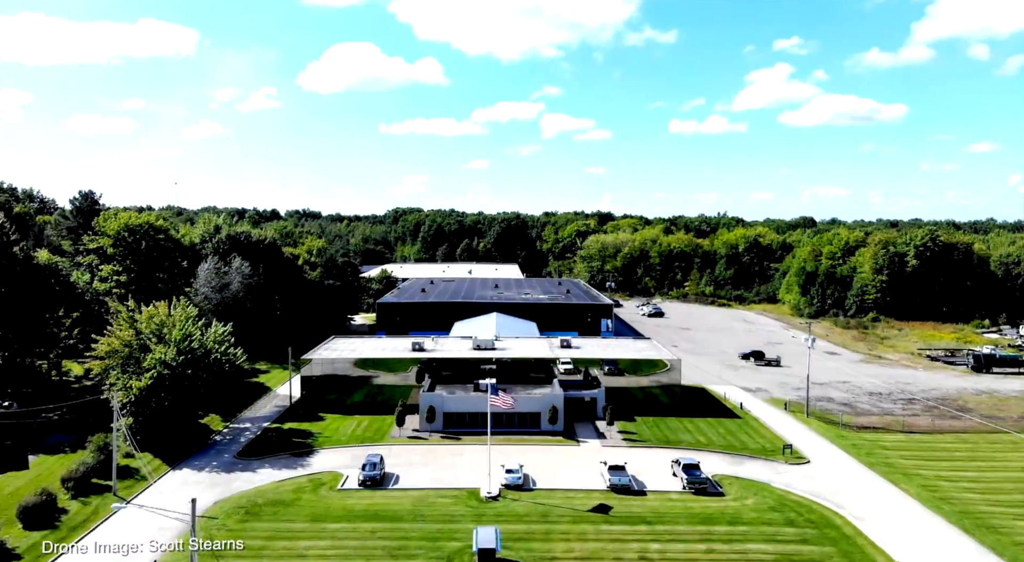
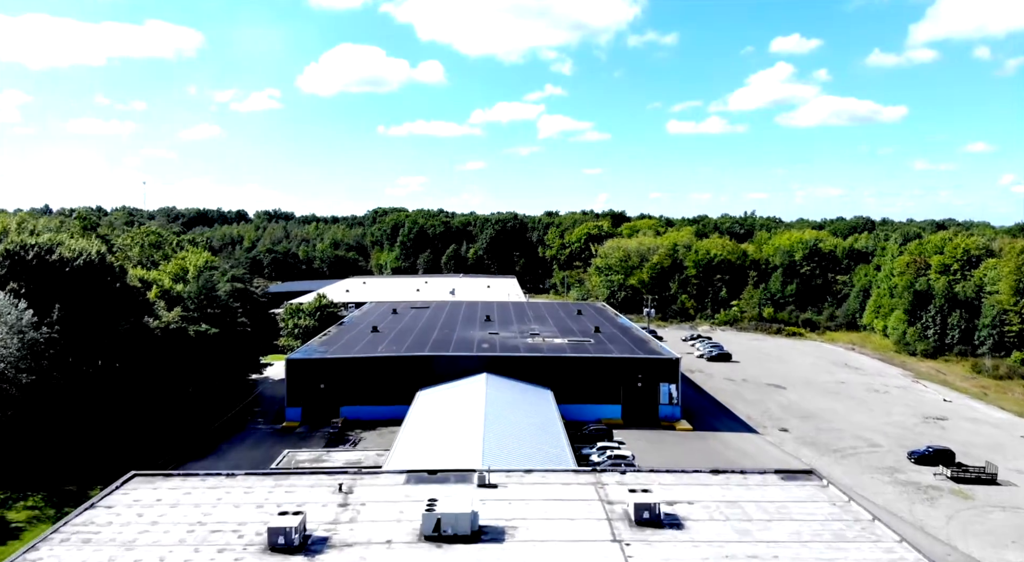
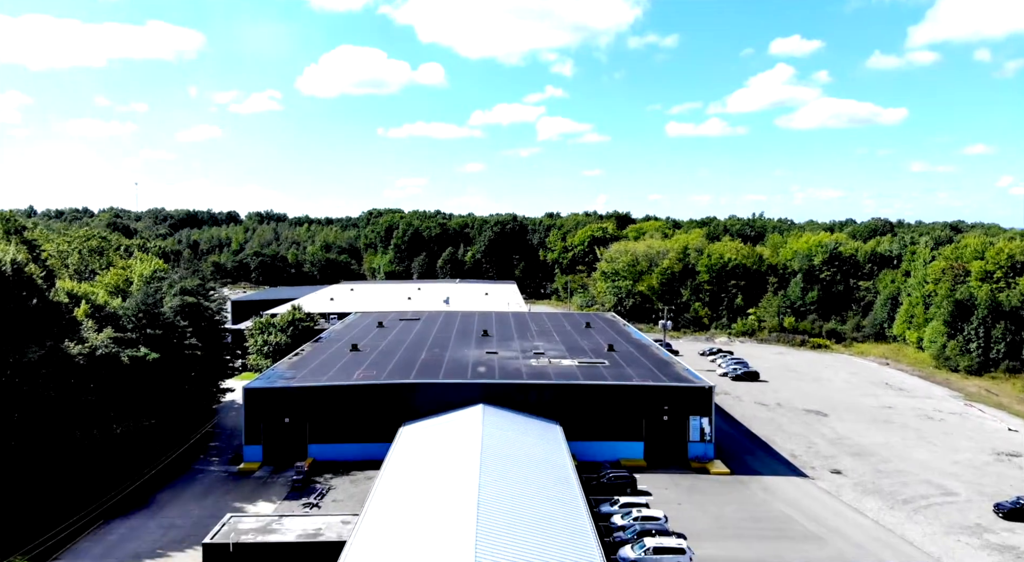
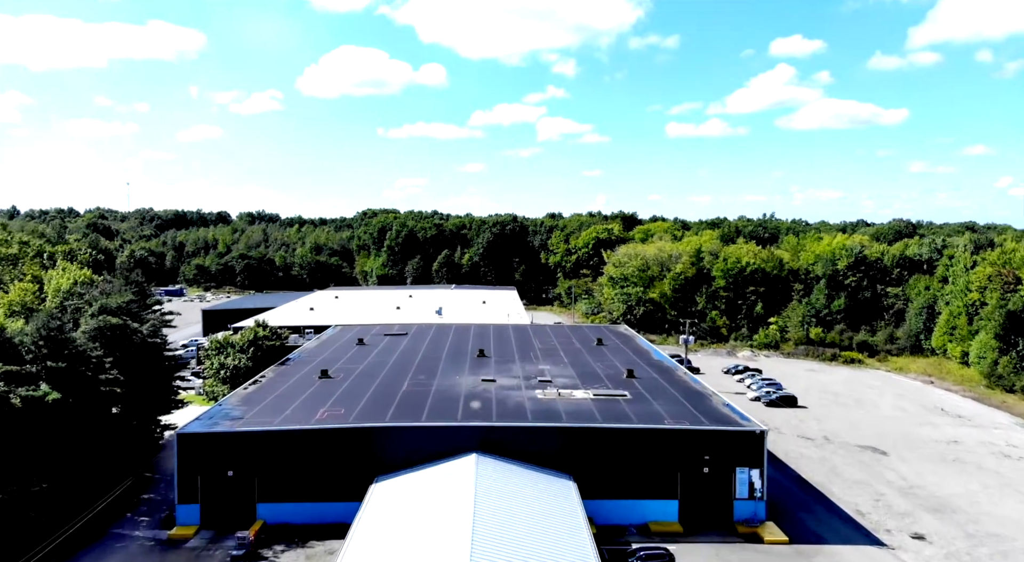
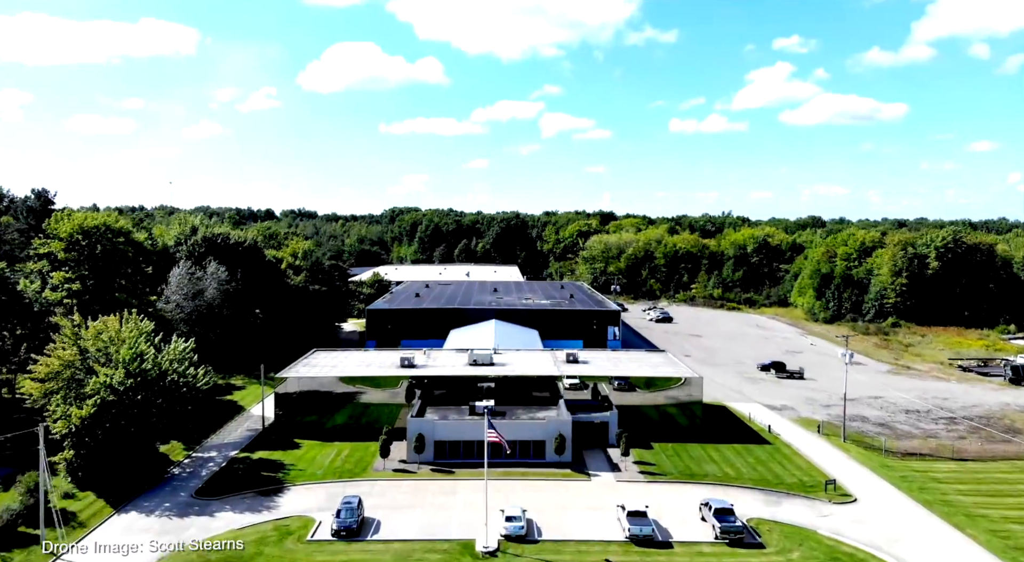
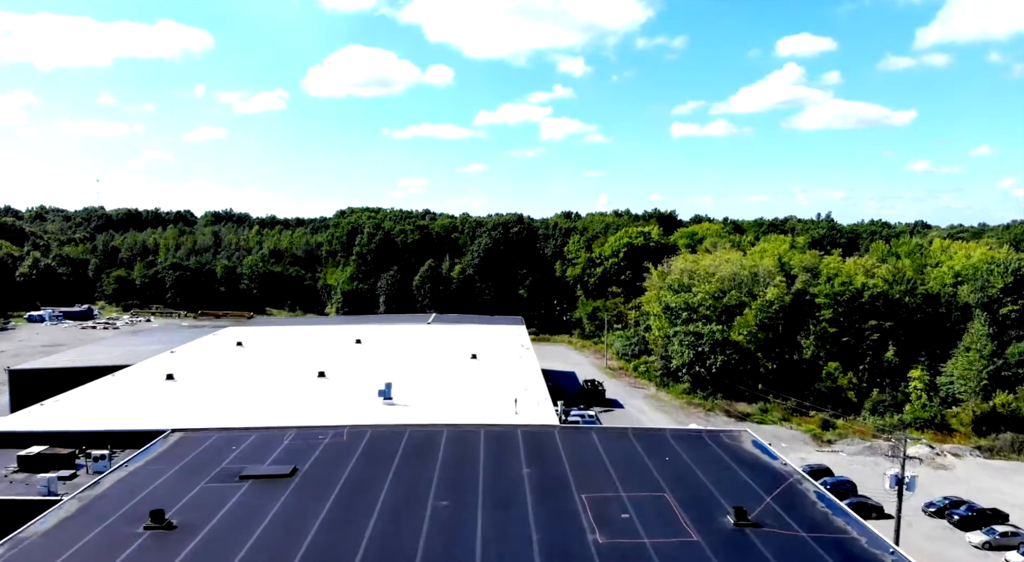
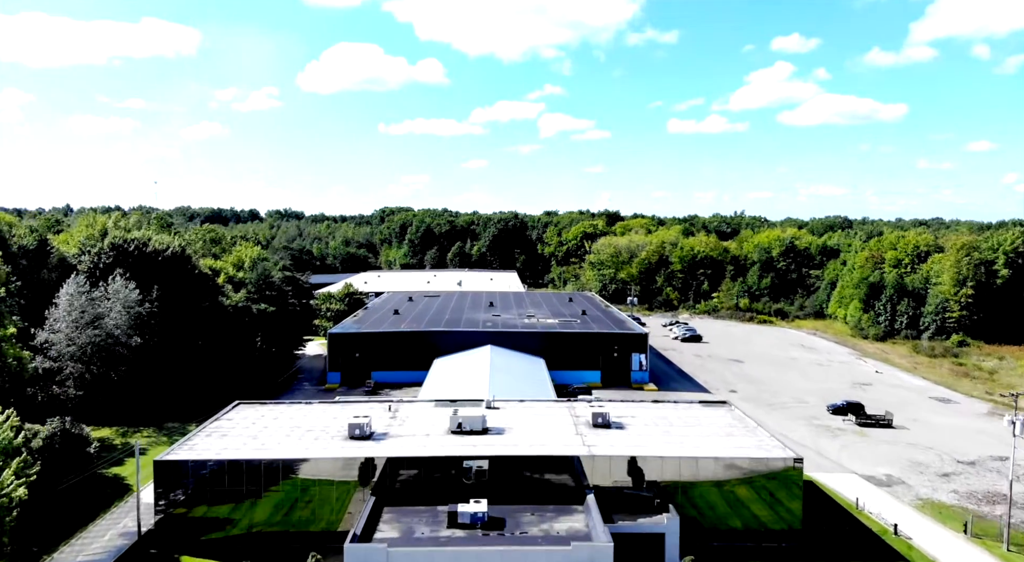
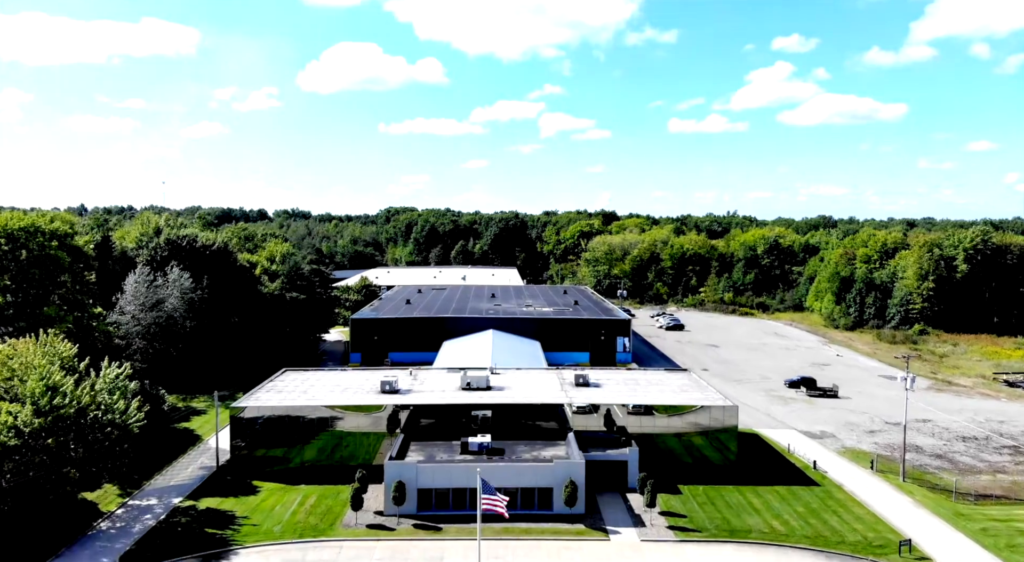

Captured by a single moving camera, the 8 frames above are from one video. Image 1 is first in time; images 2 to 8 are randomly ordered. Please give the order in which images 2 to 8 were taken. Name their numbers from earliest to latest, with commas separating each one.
5, 8, 7, 2, 3, 4, 6
